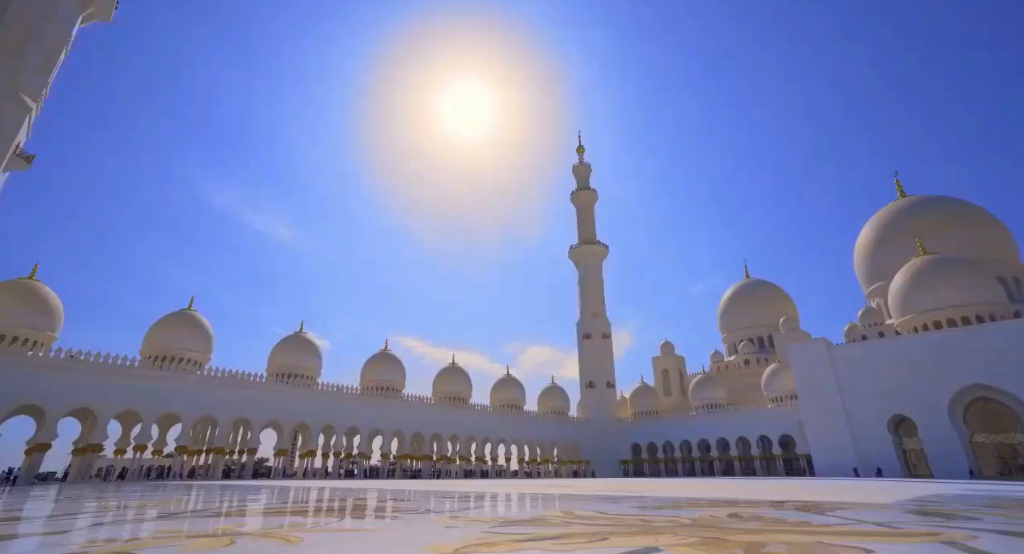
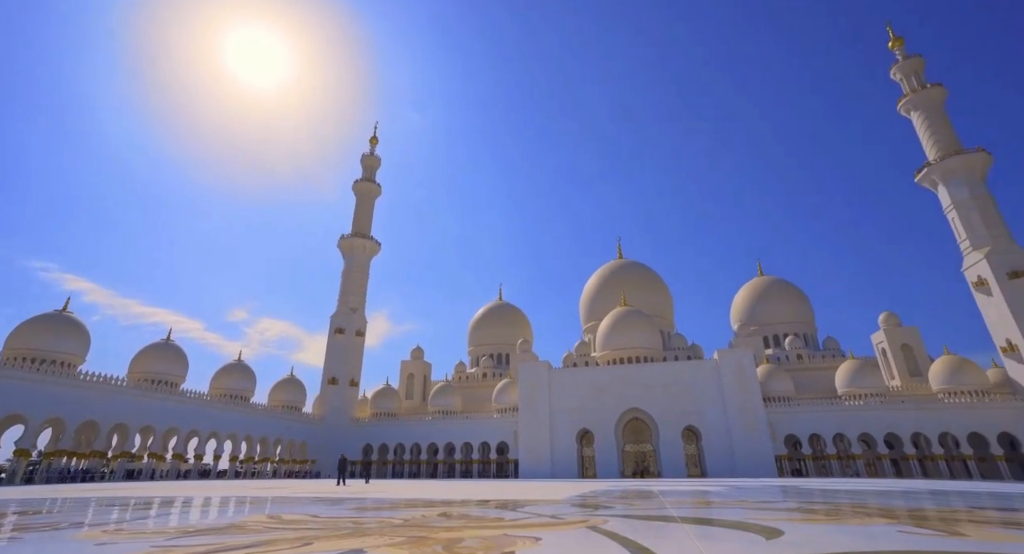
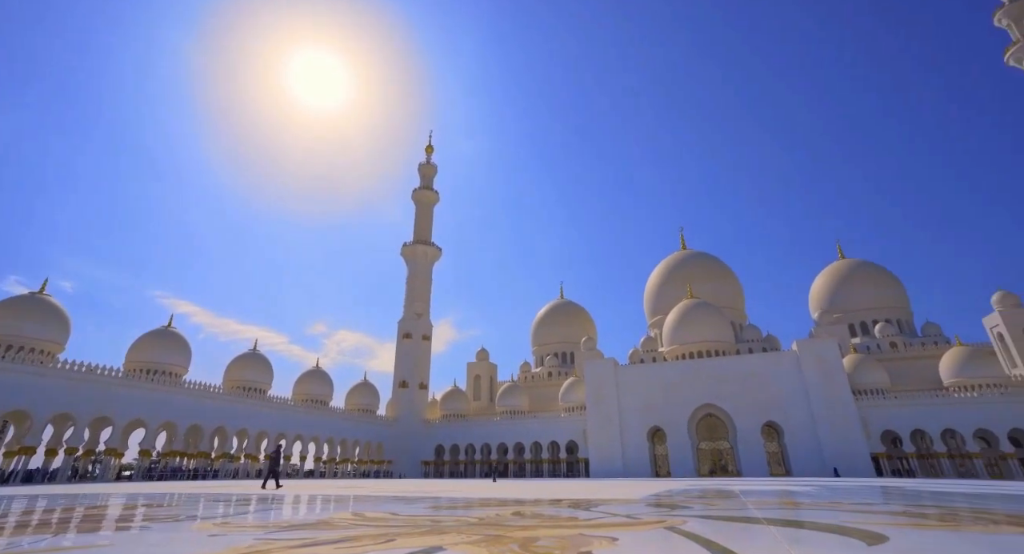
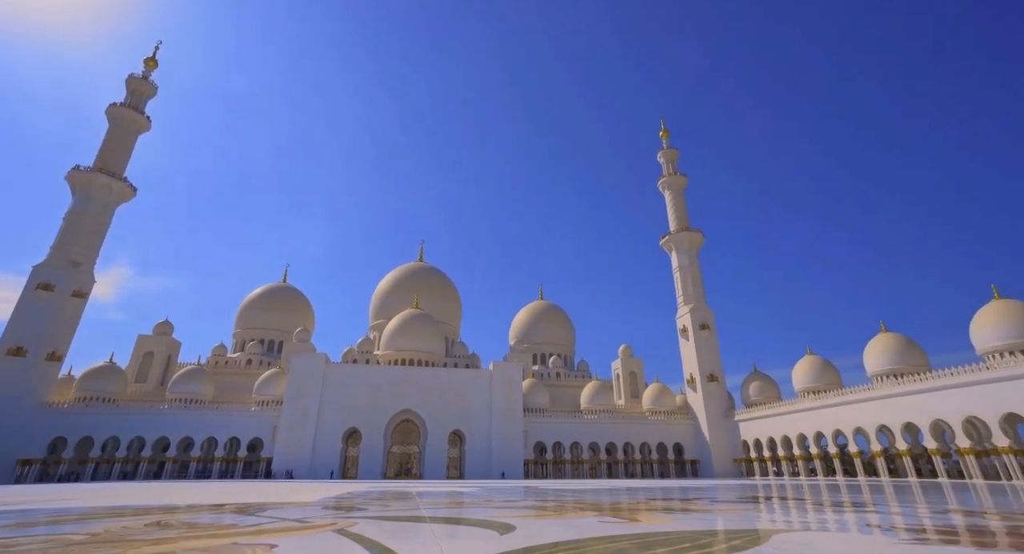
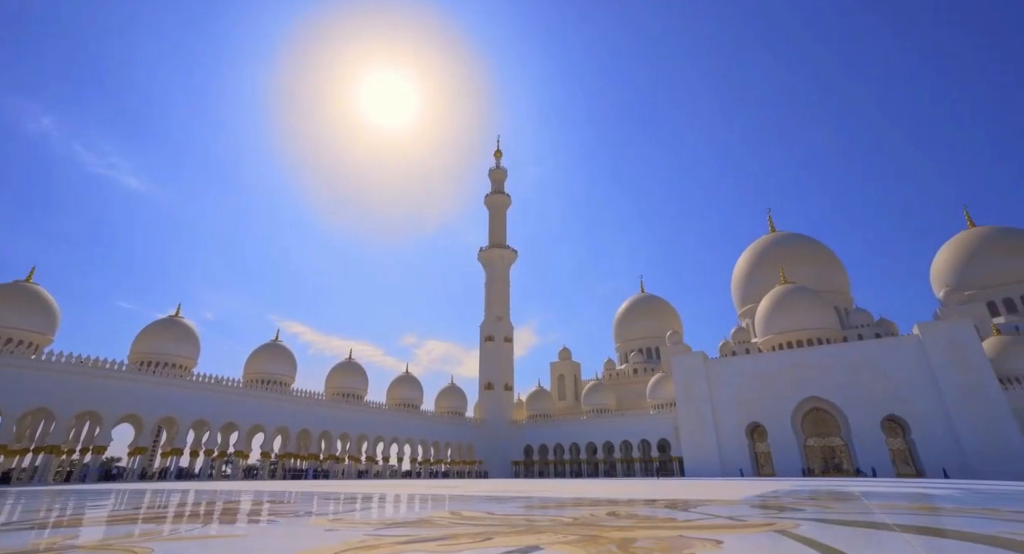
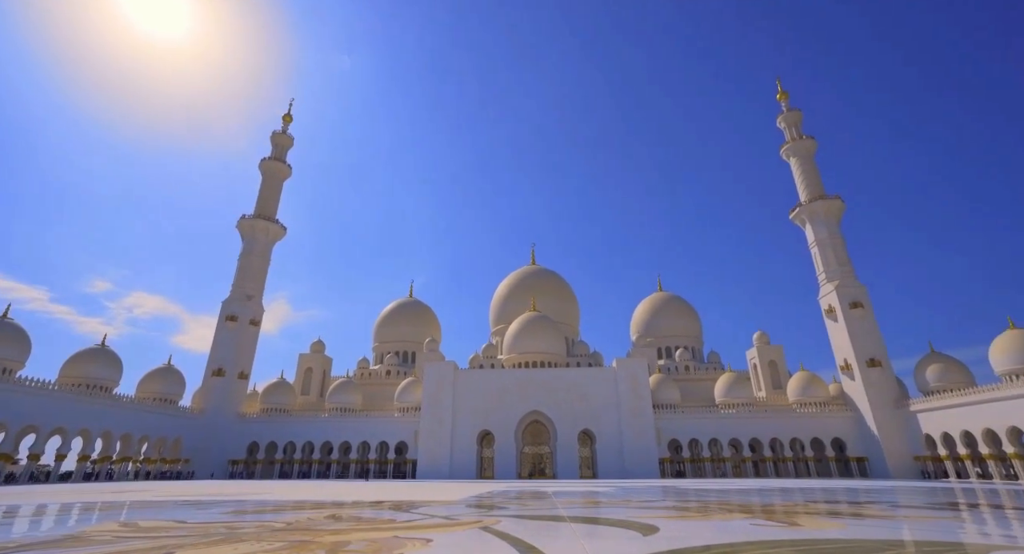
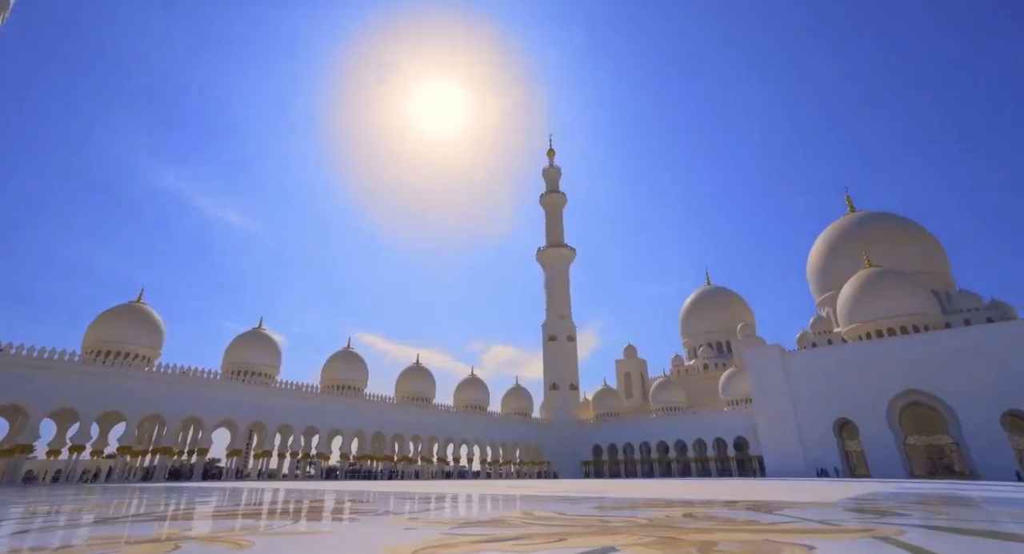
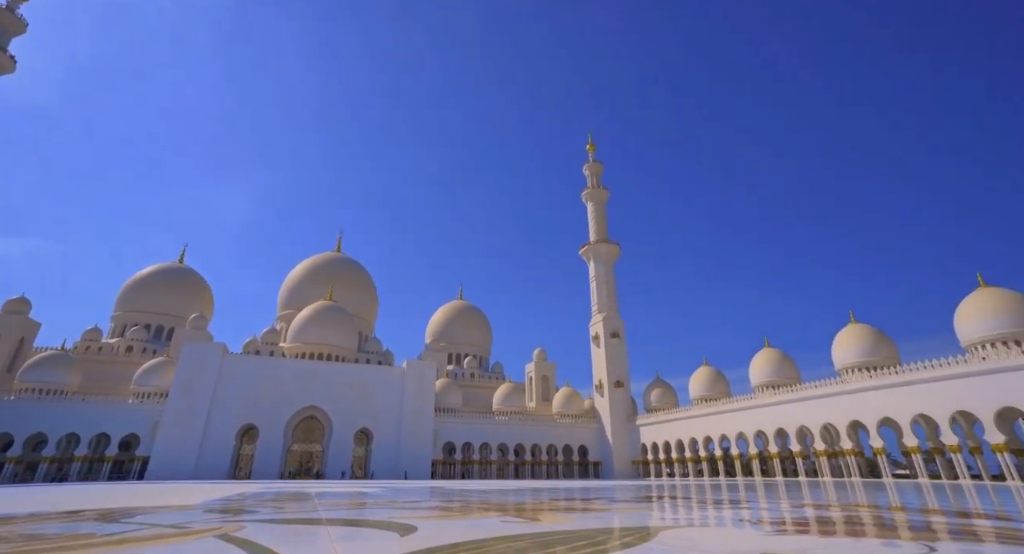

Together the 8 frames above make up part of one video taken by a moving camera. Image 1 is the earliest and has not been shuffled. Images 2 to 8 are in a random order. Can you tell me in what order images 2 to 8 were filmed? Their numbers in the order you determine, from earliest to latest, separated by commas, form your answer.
7, 5, 3, 2, 6, 4, 8
